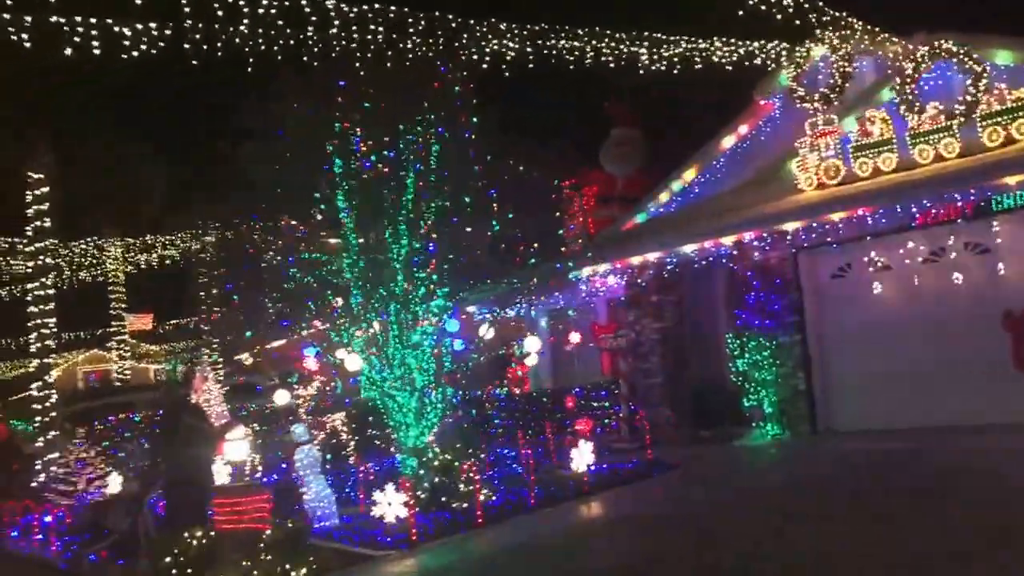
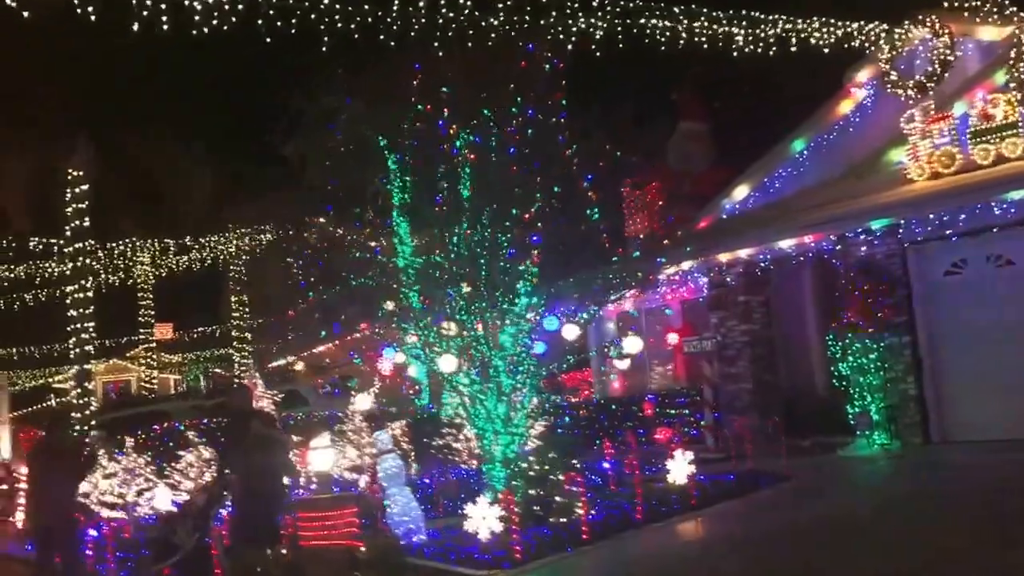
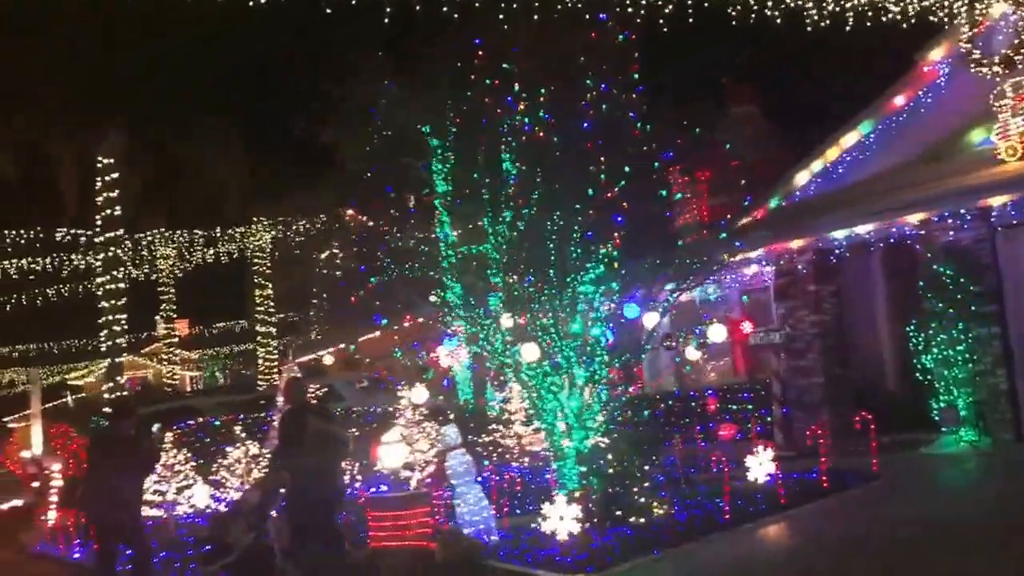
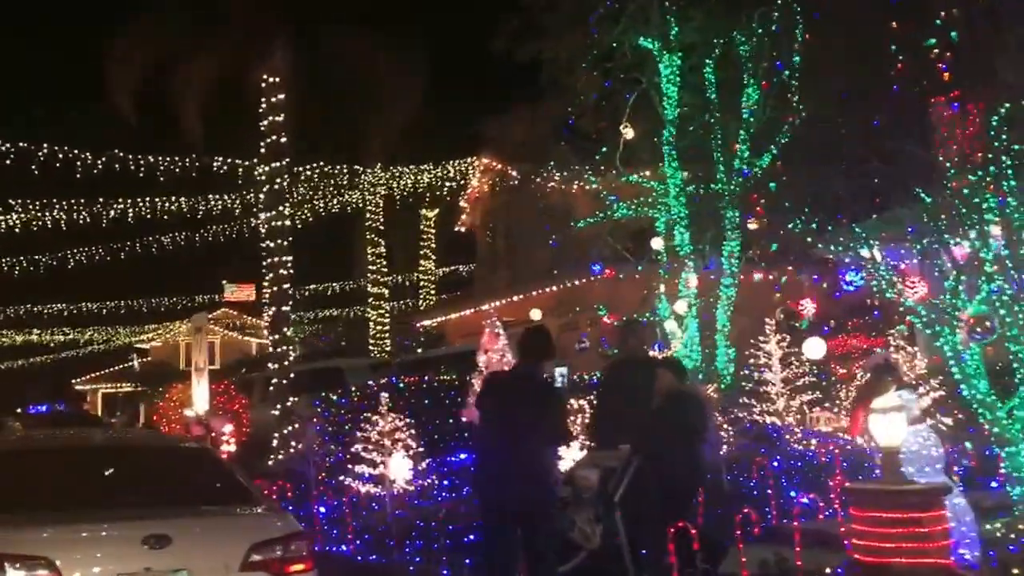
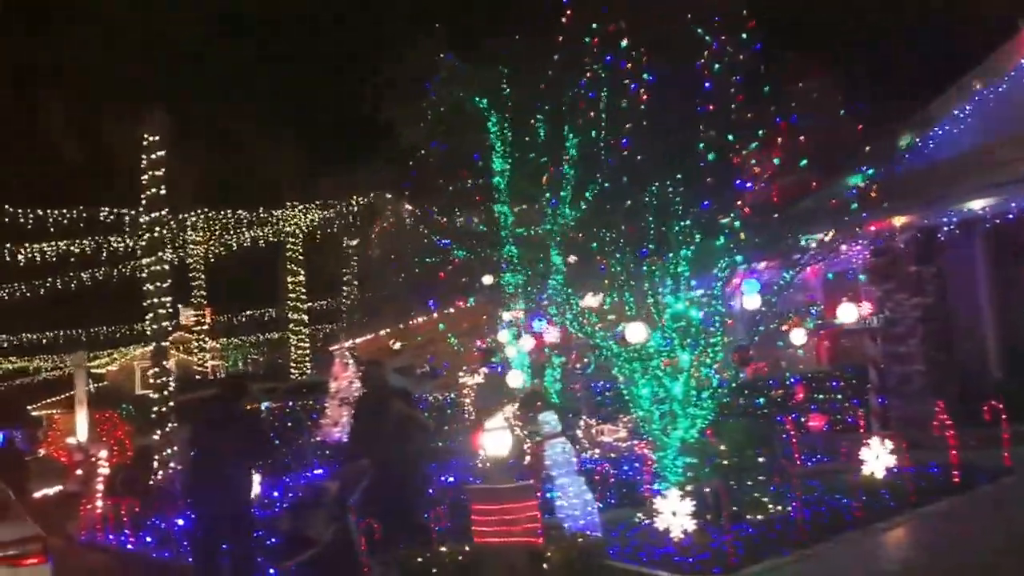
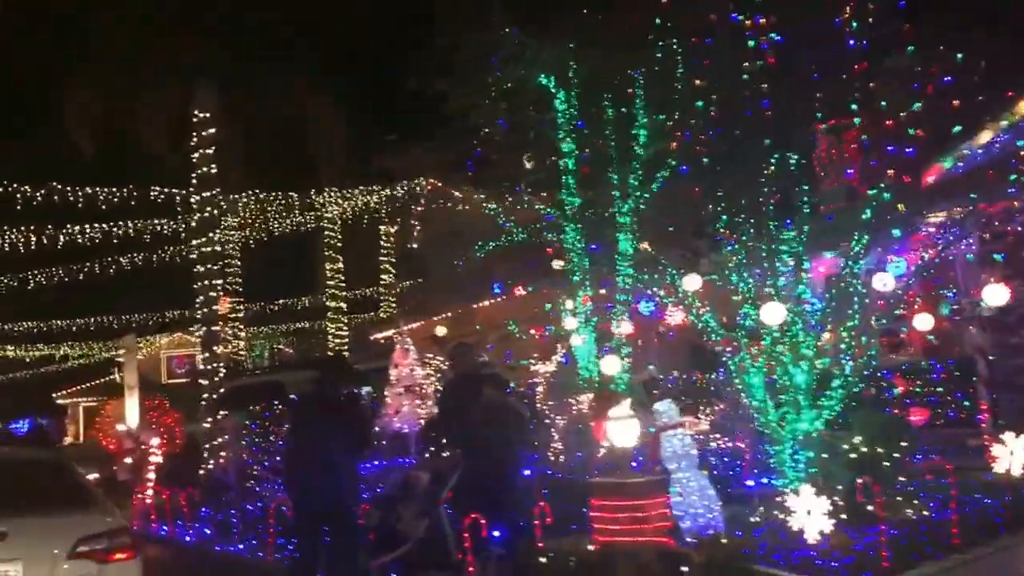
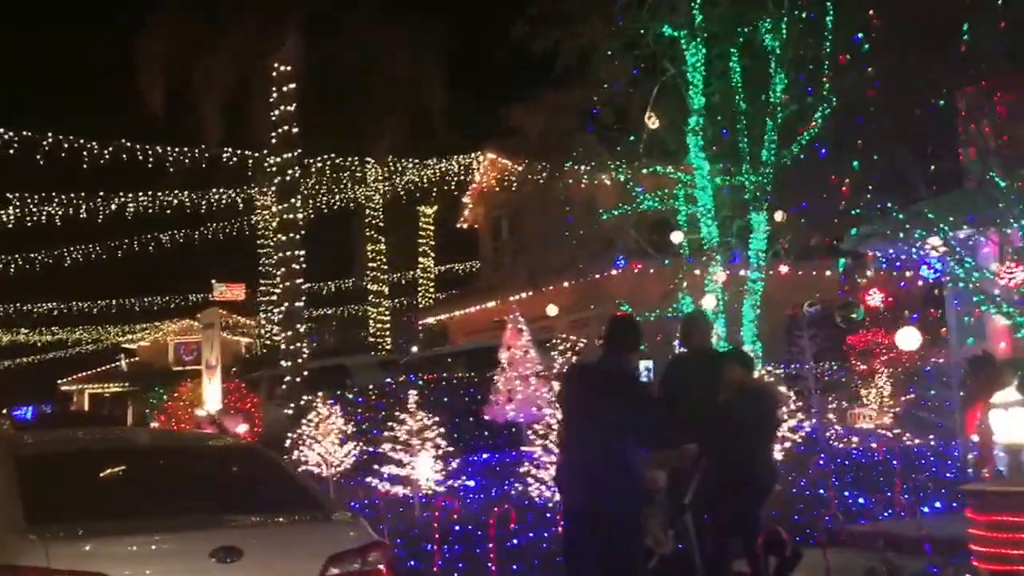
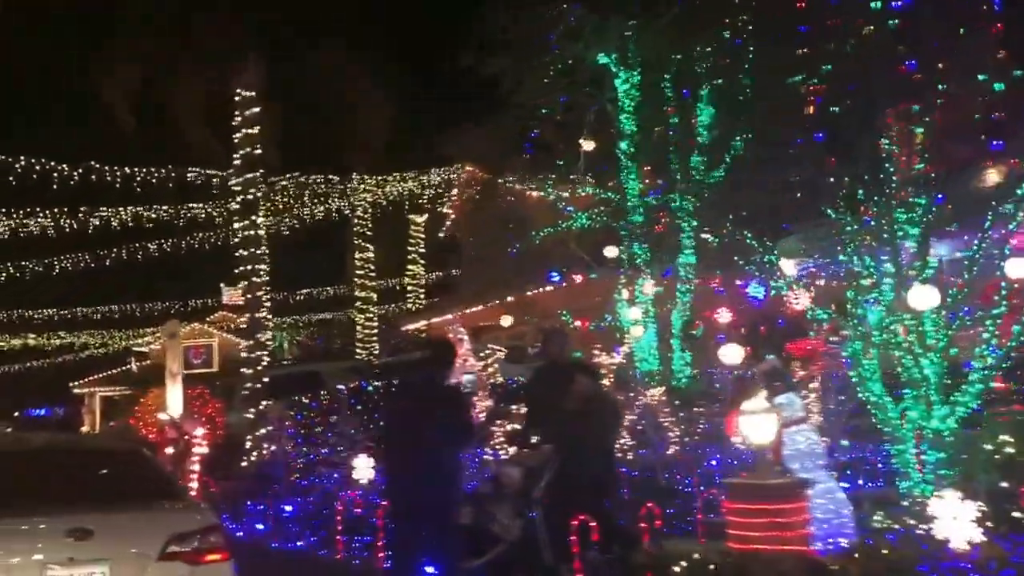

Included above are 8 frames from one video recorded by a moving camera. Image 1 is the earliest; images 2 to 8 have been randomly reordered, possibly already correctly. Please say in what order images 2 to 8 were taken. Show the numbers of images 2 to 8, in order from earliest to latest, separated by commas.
2, 3, 5, 6, 8, 4, 7
